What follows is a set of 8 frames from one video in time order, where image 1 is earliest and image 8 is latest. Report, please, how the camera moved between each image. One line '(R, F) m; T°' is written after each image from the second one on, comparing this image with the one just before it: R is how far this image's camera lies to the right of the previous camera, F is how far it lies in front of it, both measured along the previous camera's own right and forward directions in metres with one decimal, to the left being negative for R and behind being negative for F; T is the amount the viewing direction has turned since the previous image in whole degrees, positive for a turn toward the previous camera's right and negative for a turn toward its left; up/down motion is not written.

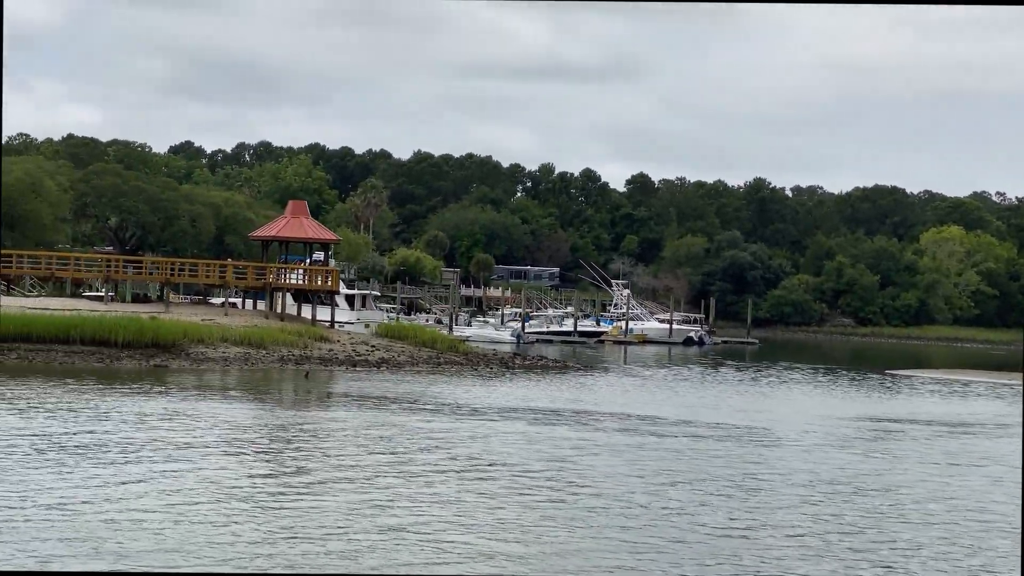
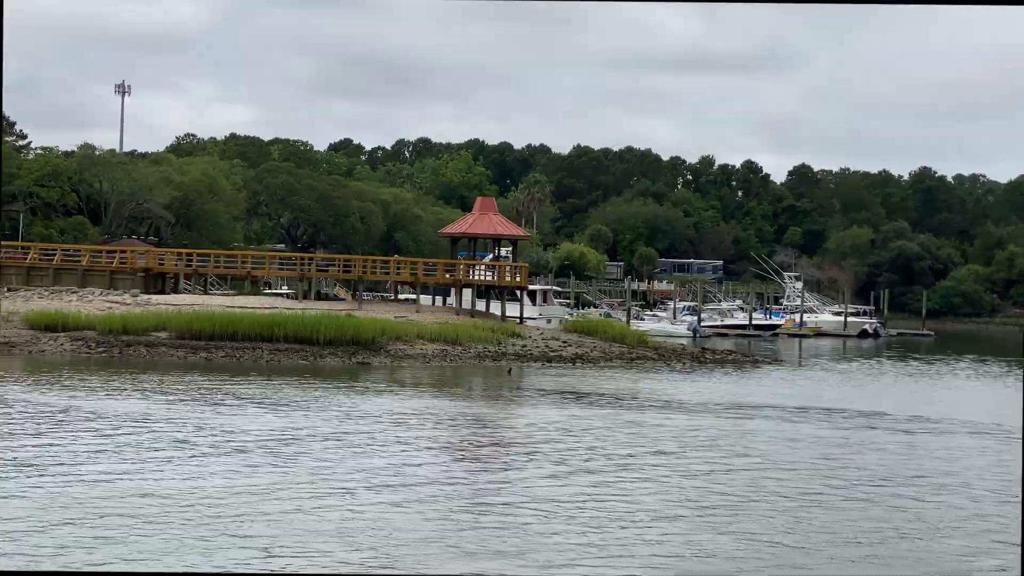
(-1.0, -0.2) m; -5°
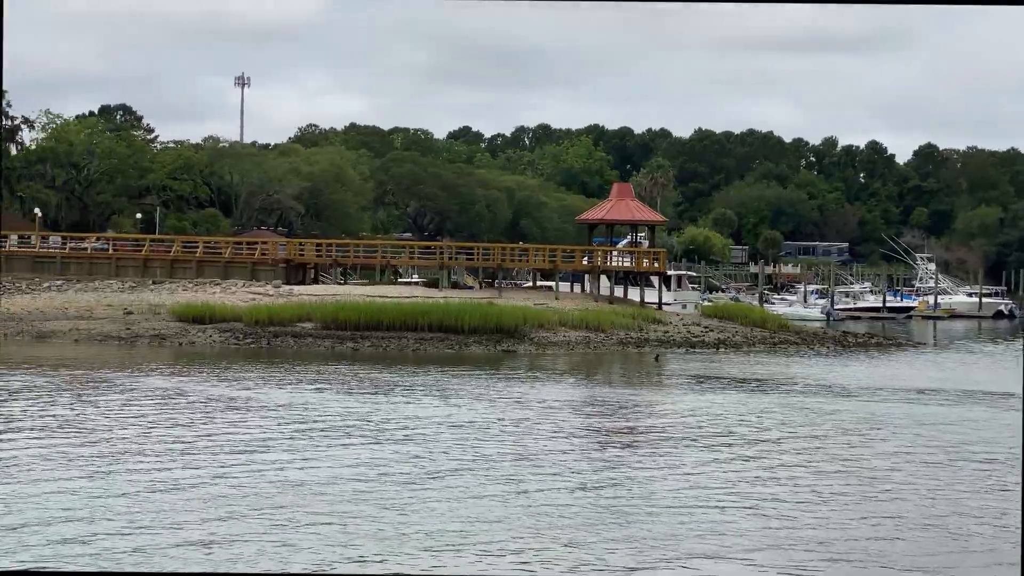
(-0.6, 0.0) m; -4°
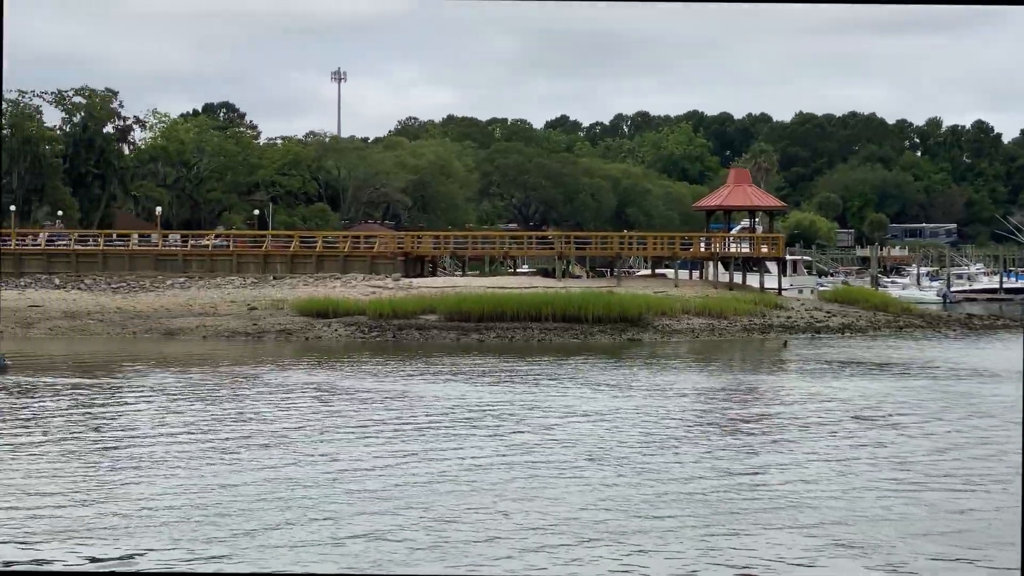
(-0.6, 0.0) m; -3°
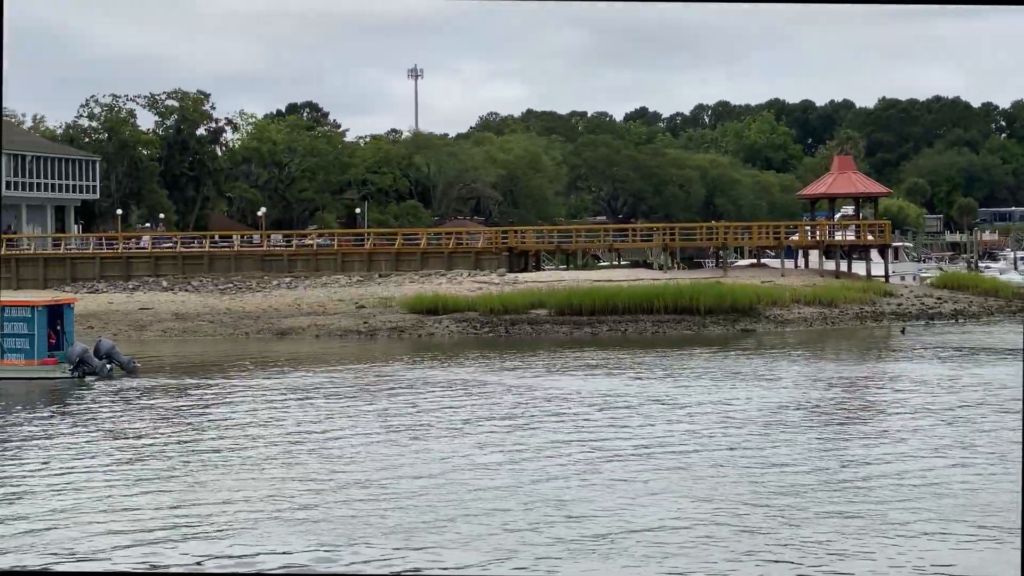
(-0.7, 0.0) m; -2°
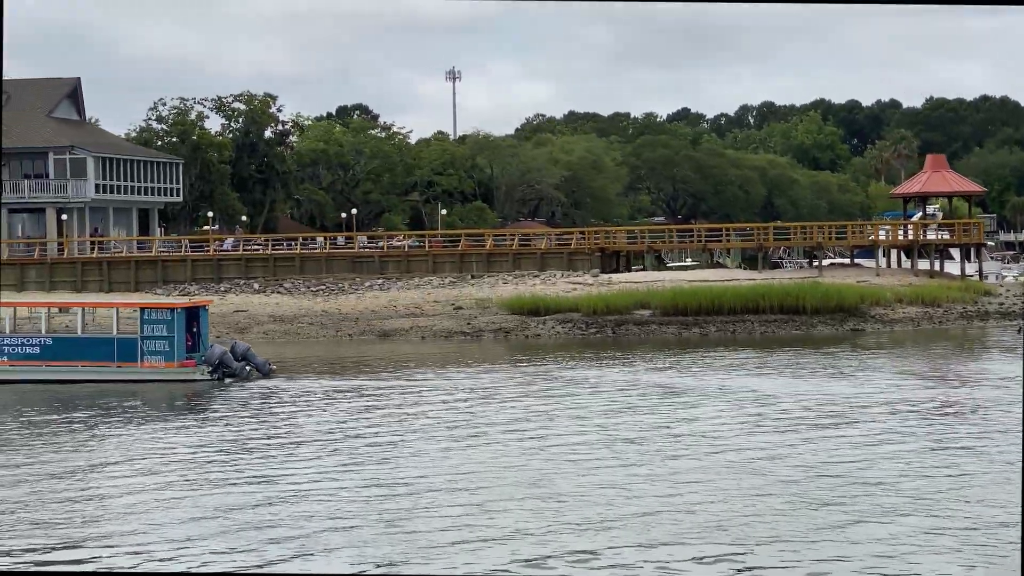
(-1.7, 0.0) m; -1°
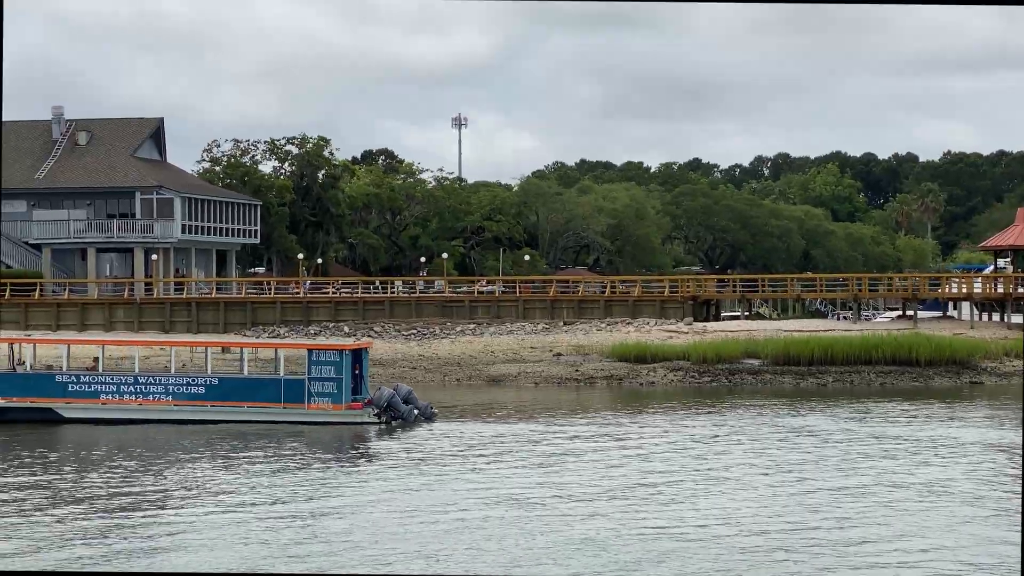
(-2.8, +0.1) m; +1°
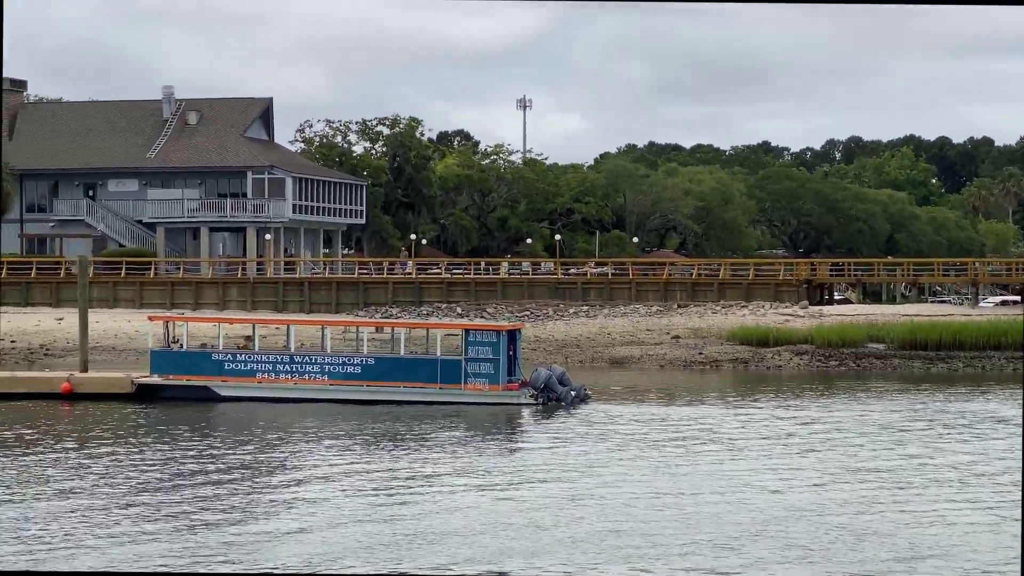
(-1.6, +0.1) m; -2°
